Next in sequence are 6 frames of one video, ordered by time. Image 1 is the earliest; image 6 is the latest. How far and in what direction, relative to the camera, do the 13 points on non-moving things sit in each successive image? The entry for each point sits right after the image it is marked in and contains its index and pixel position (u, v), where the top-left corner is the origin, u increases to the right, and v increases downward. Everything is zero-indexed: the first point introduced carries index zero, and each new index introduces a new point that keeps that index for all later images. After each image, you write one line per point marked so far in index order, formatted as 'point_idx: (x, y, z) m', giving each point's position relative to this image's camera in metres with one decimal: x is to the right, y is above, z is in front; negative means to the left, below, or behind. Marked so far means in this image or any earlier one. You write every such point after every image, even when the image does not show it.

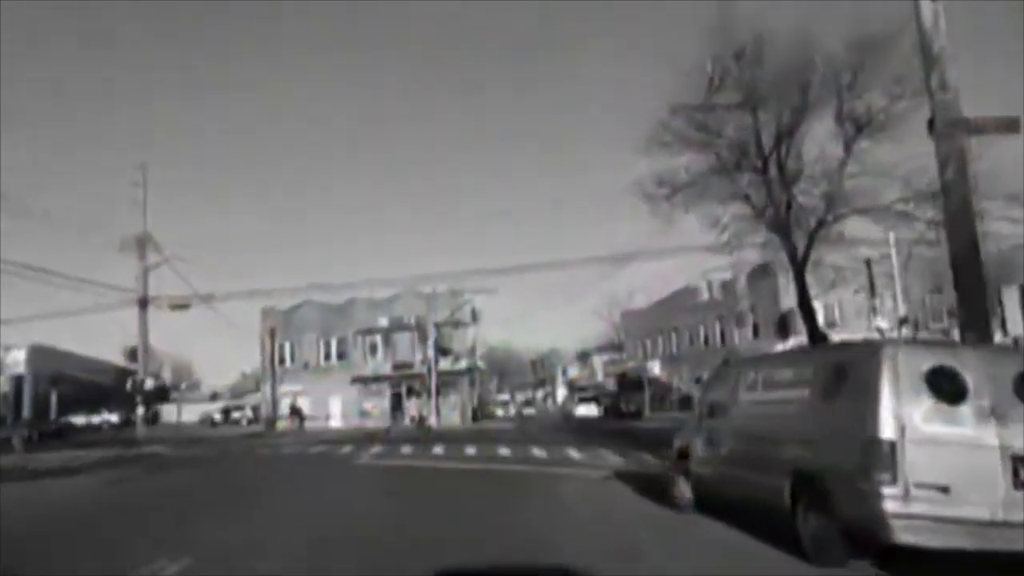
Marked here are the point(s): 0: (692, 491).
0: (+2.1, -2.3, +11.6) m
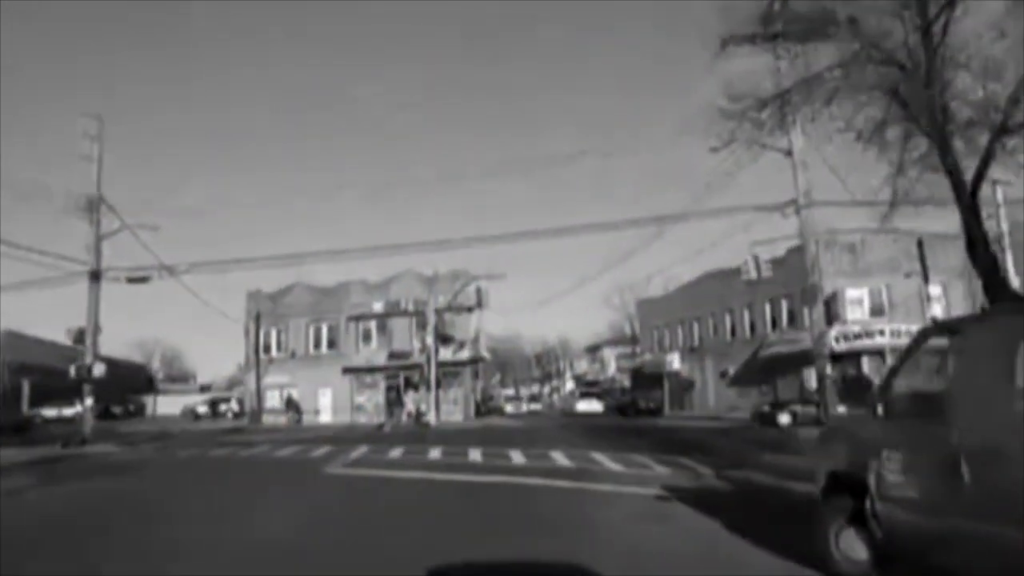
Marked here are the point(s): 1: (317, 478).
0: (+2.4, -1.7, +6.6) m
1: (-3.8, -3.6, +20.0) m
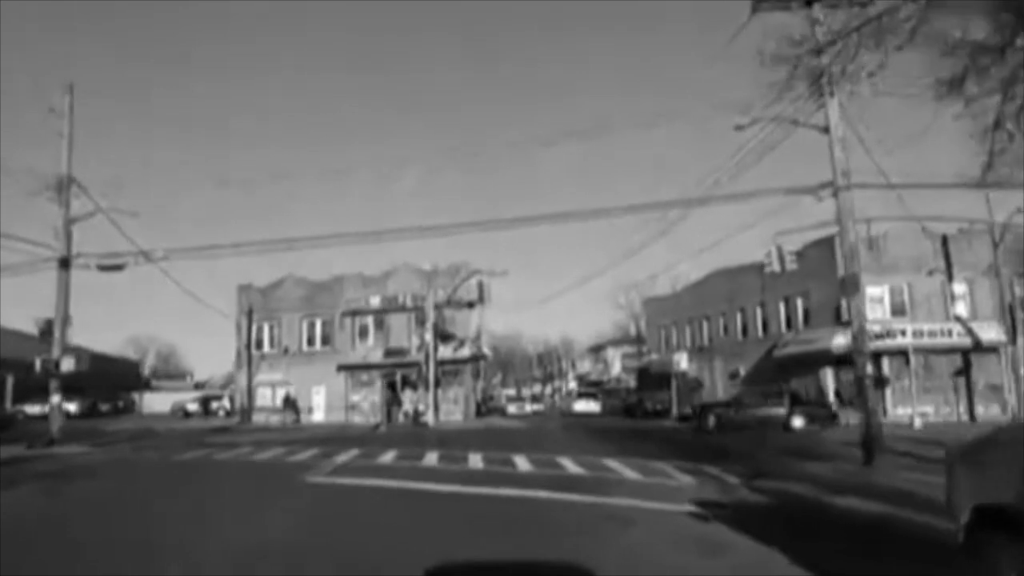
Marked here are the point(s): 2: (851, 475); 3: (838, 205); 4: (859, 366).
0: (+2.4, -1.4, +4.5) m
1: (-3.7, -3.3, +17.9) m
2: (+6.1, -3.3, +18.0) m
3: (+6.4, +1.6, +19.6) m
4: (+6.6, -1.5, +19.1) m
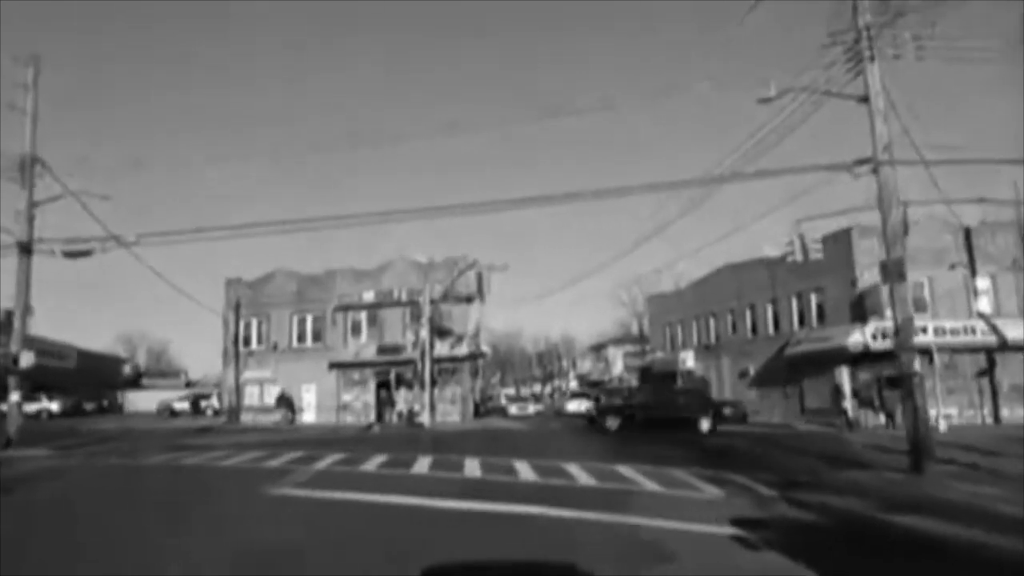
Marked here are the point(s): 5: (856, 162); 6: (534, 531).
0: (+2.5, -1.2, +2.4) m
1: (-3.7, -3.1, +15.8) m
2: (+6.1, -3.1, +15.9) m
3: (+6.4, +1.8, +17.5) m
4: (+6.6, -1.3, +17.0) m
5: (+6.3, +2.3, +18.3) m
6: (+0.2, -3.0, +12.2) m
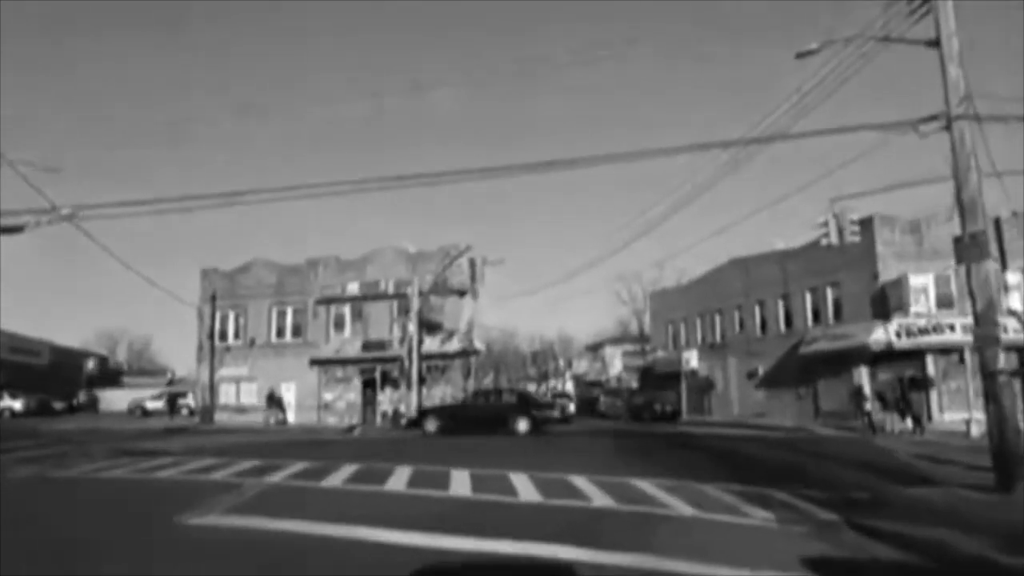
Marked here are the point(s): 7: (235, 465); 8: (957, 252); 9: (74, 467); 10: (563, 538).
0: (+2.5, -0.9, -0.6) m
1: (-3.7, -2.7, +12.8) m
2: (+6.0, -2.8, +13.0) m
3: (+6.4, +2.1, +14.6) m
4: (+6.6, -1.0, +14.1) m
5: (+6.2, +2.6, +15.4) m
6: (+0.2, -2.6, +9.2) m
7: (-4.5, -2.9, +16.0) m
8: (+6.3, +0.5, +14.2) m
9: (-8.4, -3.5, +19.3) m
10: (+0.5, -2.5, +10.1) m
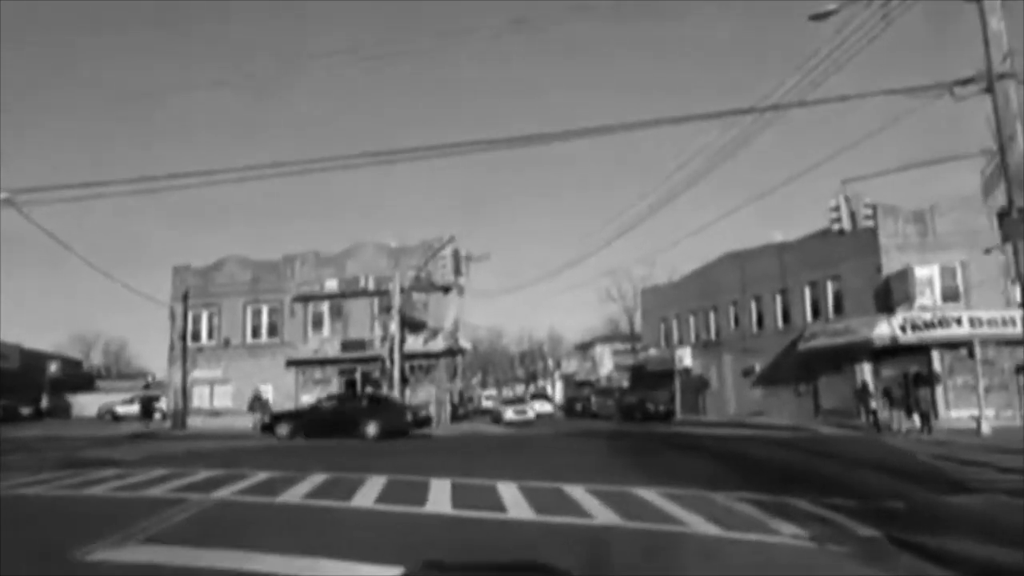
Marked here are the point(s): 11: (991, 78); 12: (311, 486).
0: (+2.6, -0.6, -2.3) m
1: (-3.9, -2.6, +10.9) m
2: (+5.9, -2.6, +11.3) m
3: (+6.2, +2.4, +12.9) m
4: (+6.4, -0.7, +12.4) m
5: (+6.0, +2.8, +13.7) m
6: (+0.1, -2.4, +7.4) m
7: (-4.7, -2.7, +14.2) m
8: (+6.1, +0.8, +12.5) m
9: (-8.6, -3.3, +17.4) m
10: (+0.4, -2.3, +8.3) m
11: (+6.2, +2.7, +13.1) m
12: (-2.7, -2.6, +12.8) m
